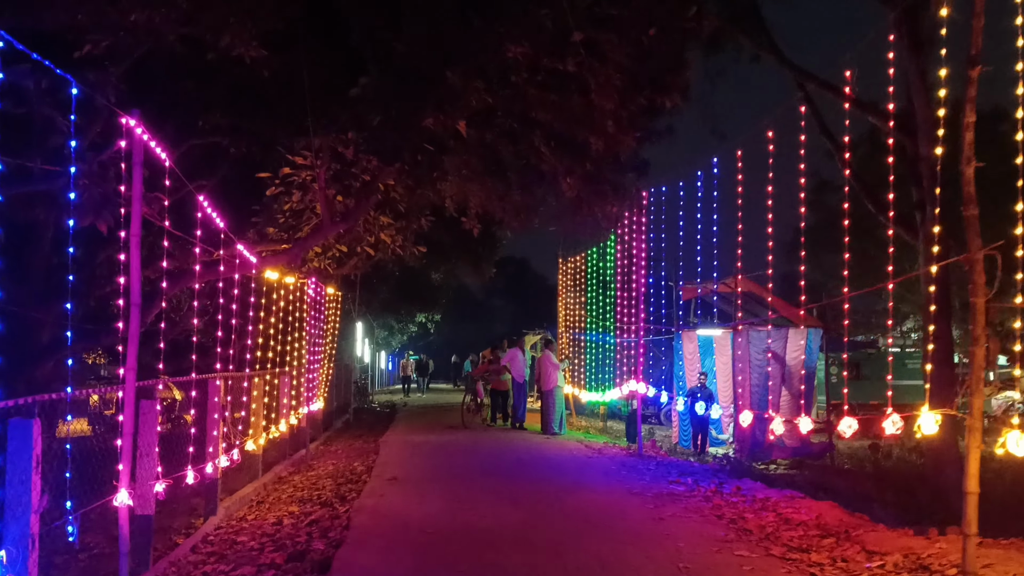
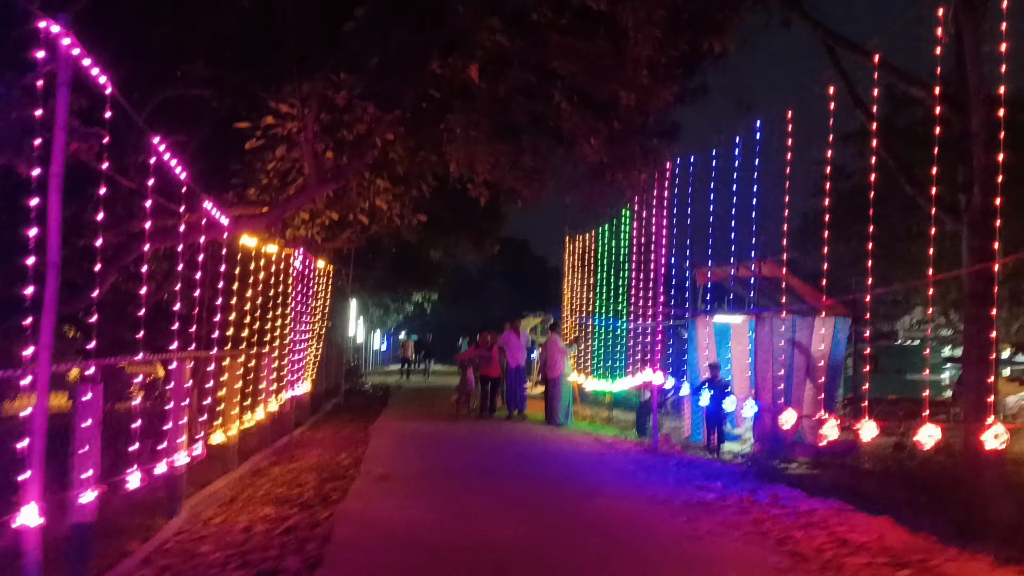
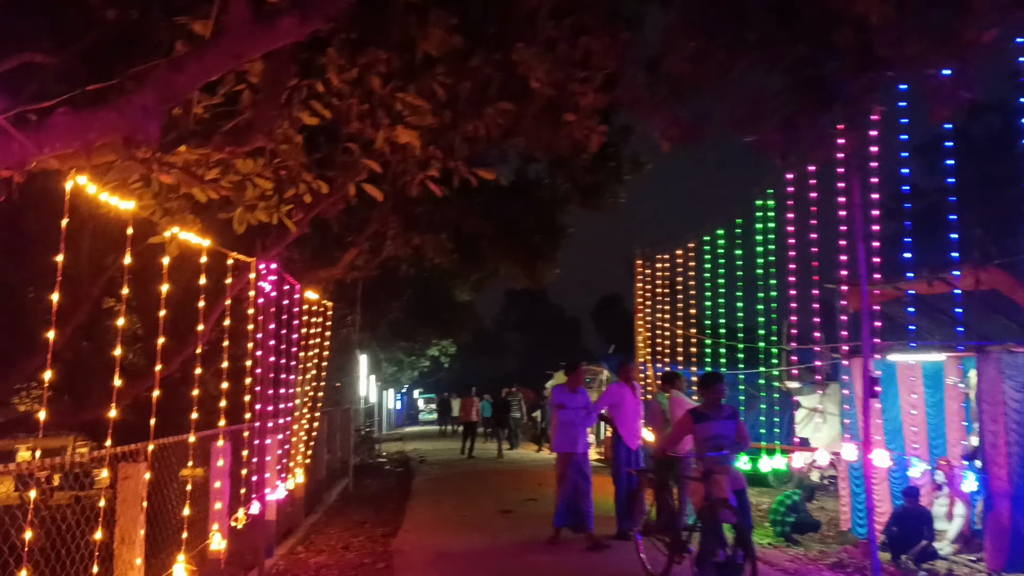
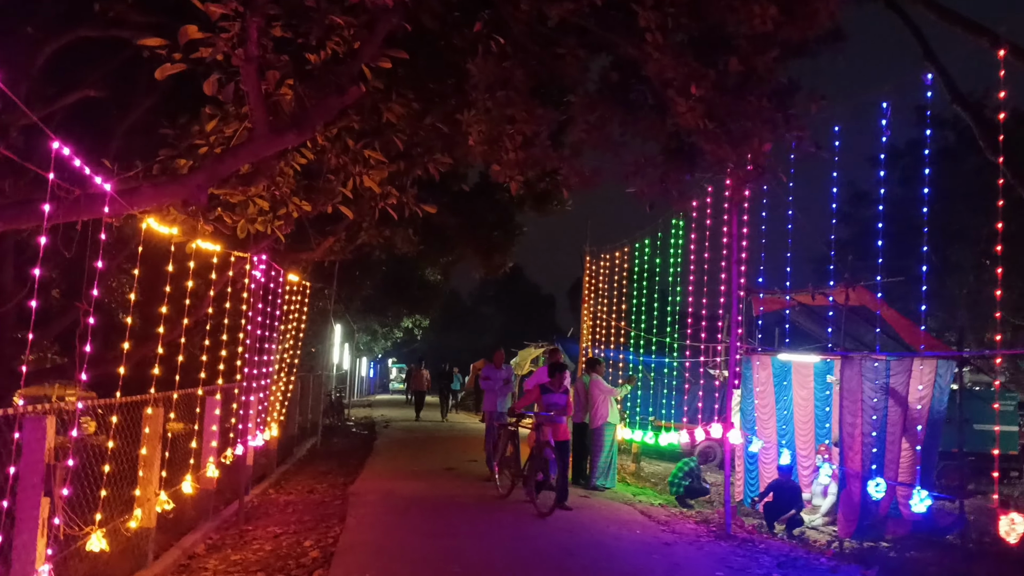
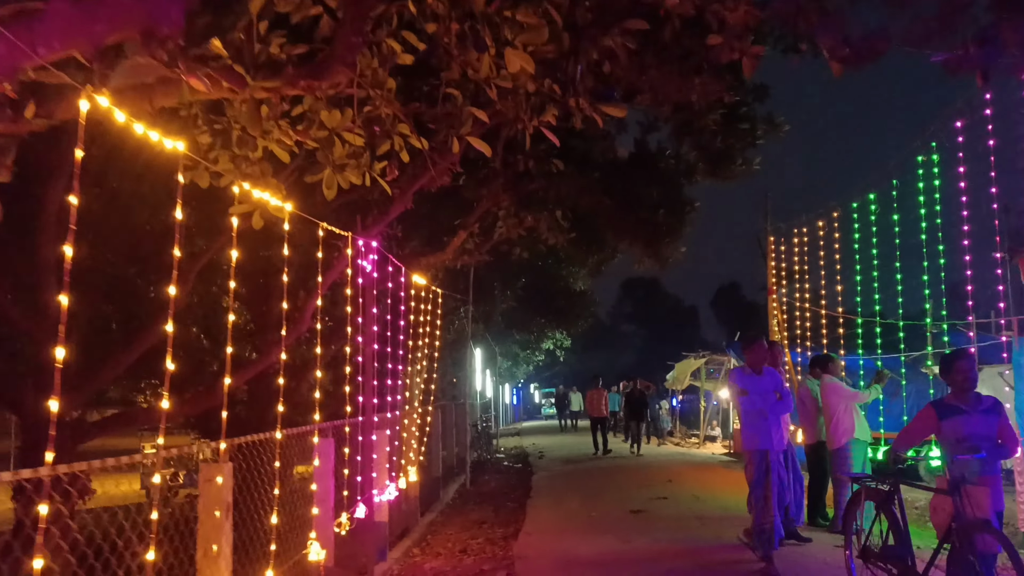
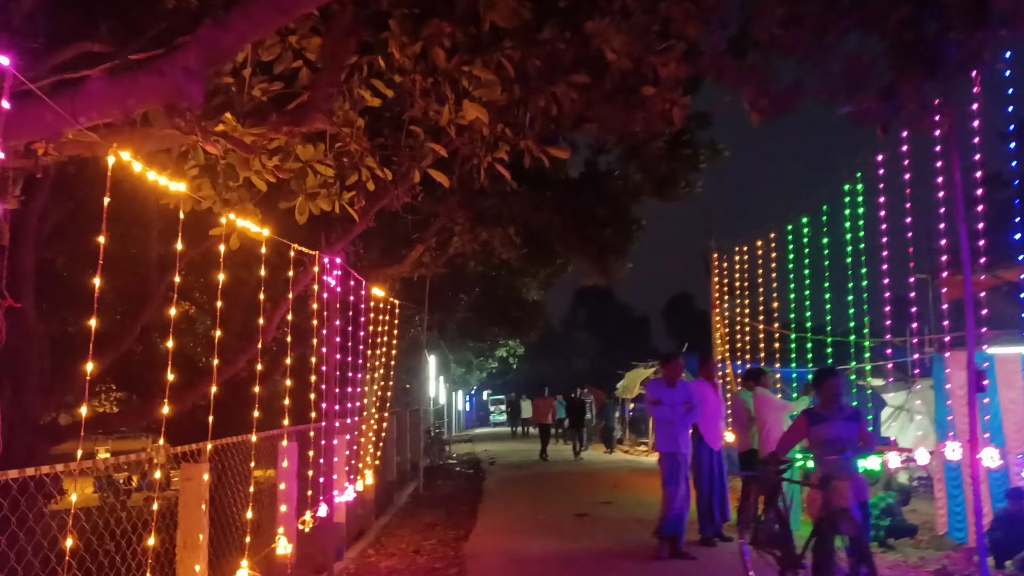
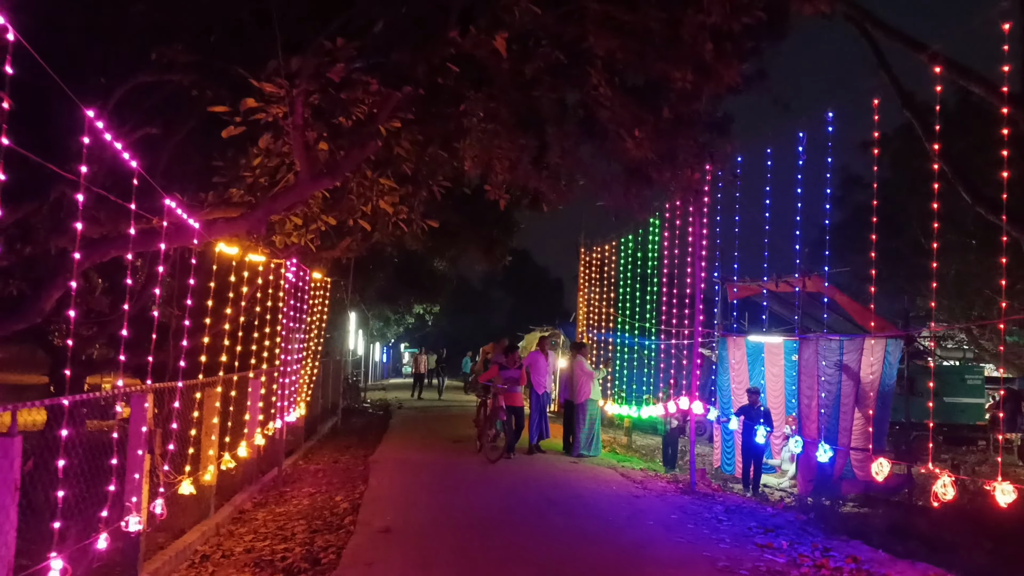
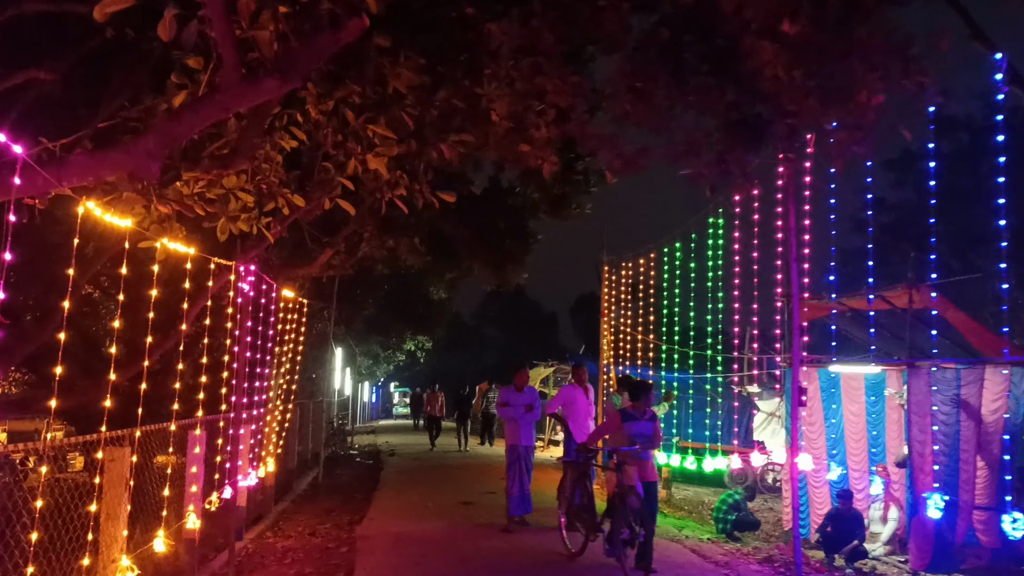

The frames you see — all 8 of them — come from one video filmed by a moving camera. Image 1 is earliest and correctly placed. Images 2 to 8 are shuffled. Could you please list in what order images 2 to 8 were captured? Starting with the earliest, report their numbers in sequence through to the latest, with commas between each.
2, 7, 4, 8, 3, 6, 5
